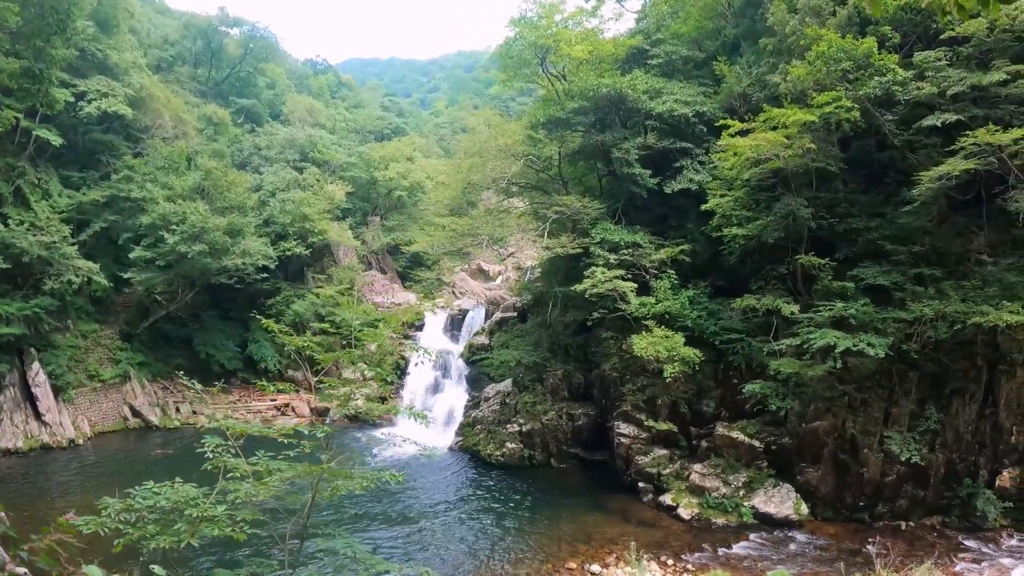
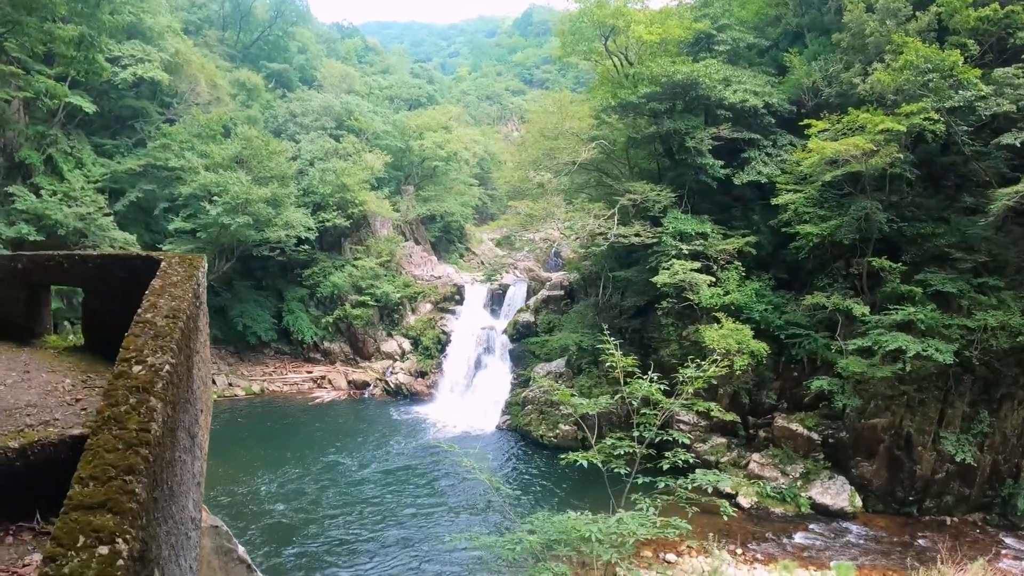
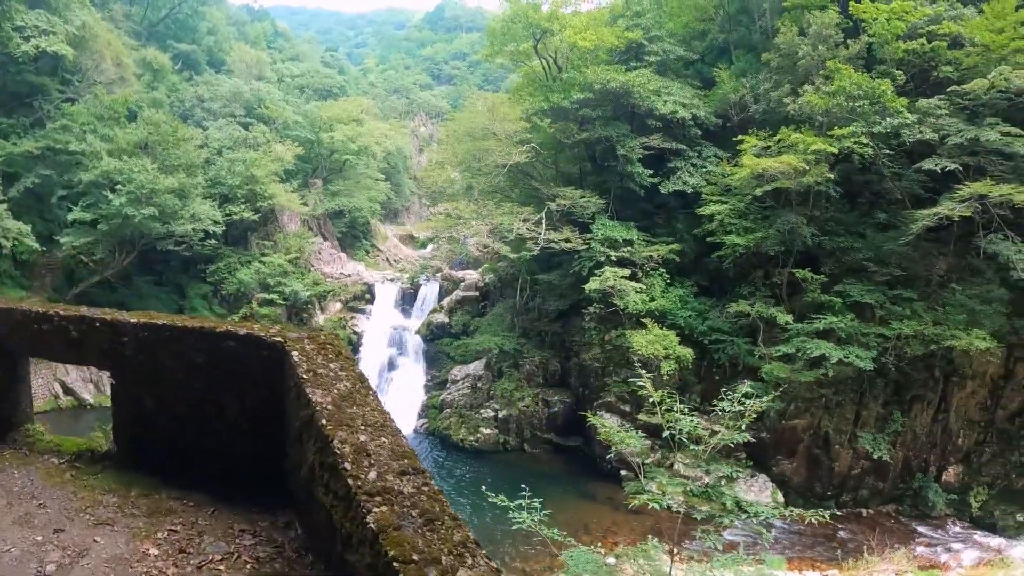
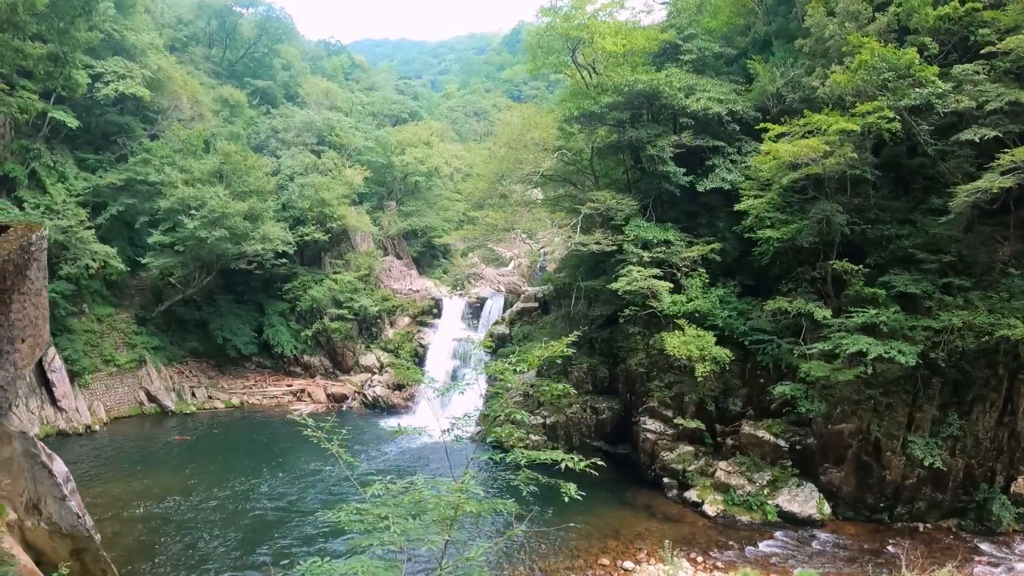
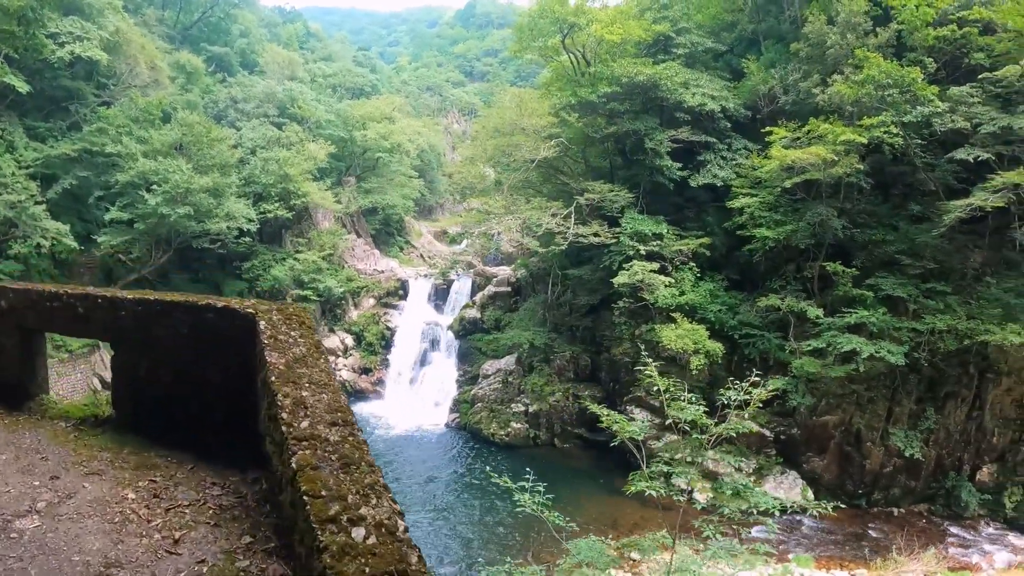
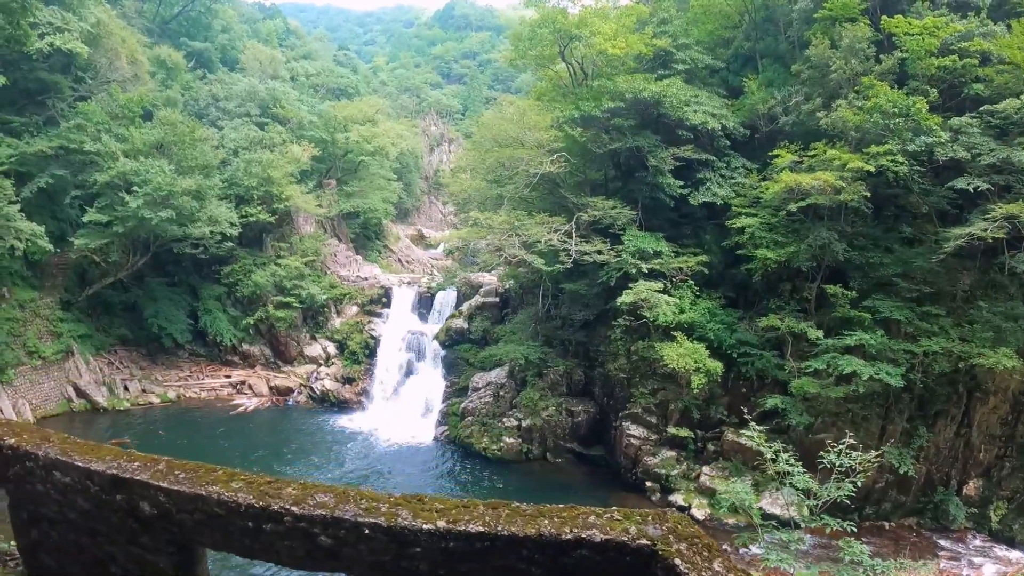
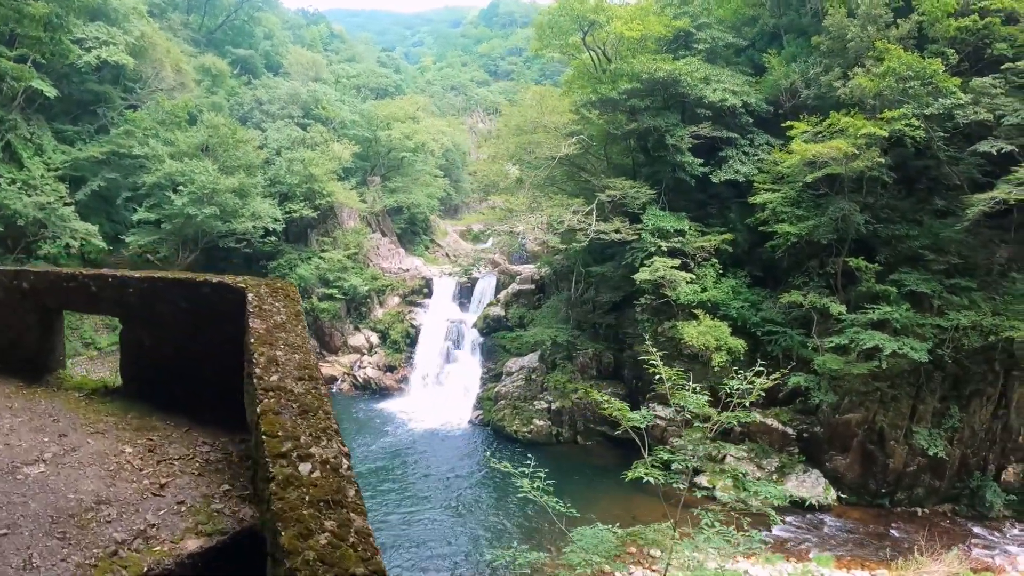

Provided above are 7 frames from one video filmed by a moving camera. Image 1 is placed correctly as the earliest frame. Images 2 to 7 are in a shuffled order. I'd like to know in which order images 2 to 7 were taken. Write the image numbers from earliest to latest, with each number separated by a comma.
4, 2, 7, 5, 3, 6
